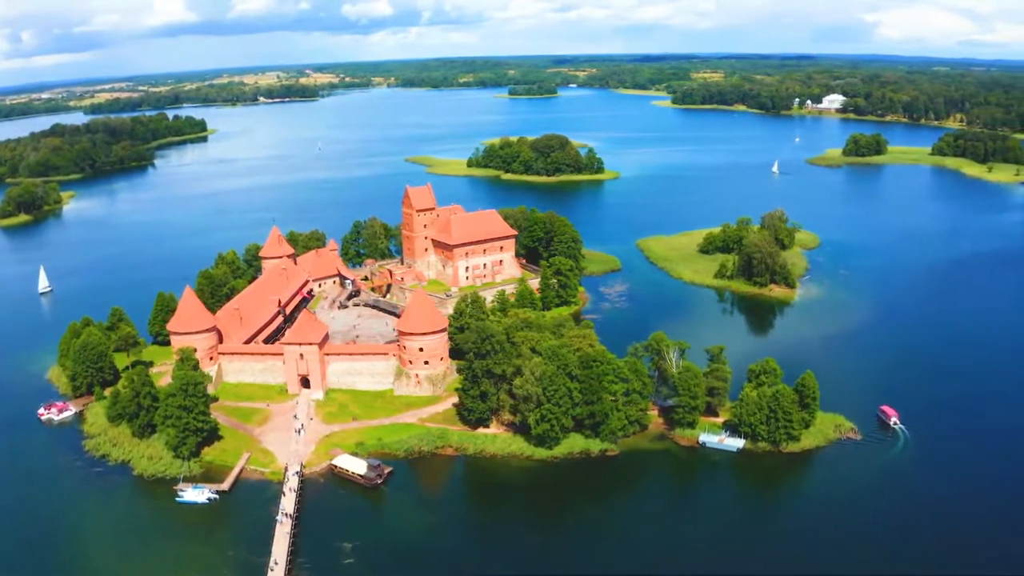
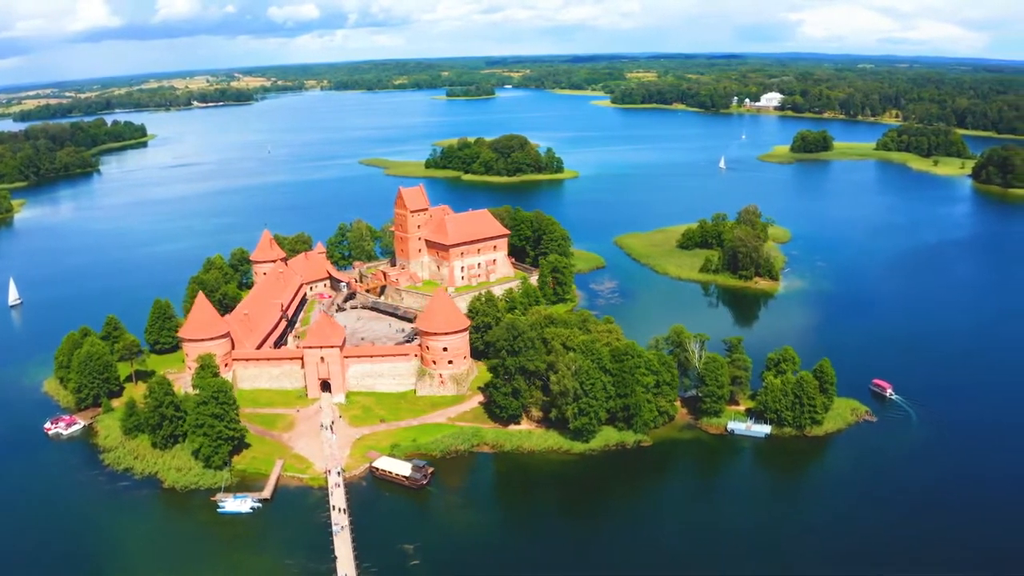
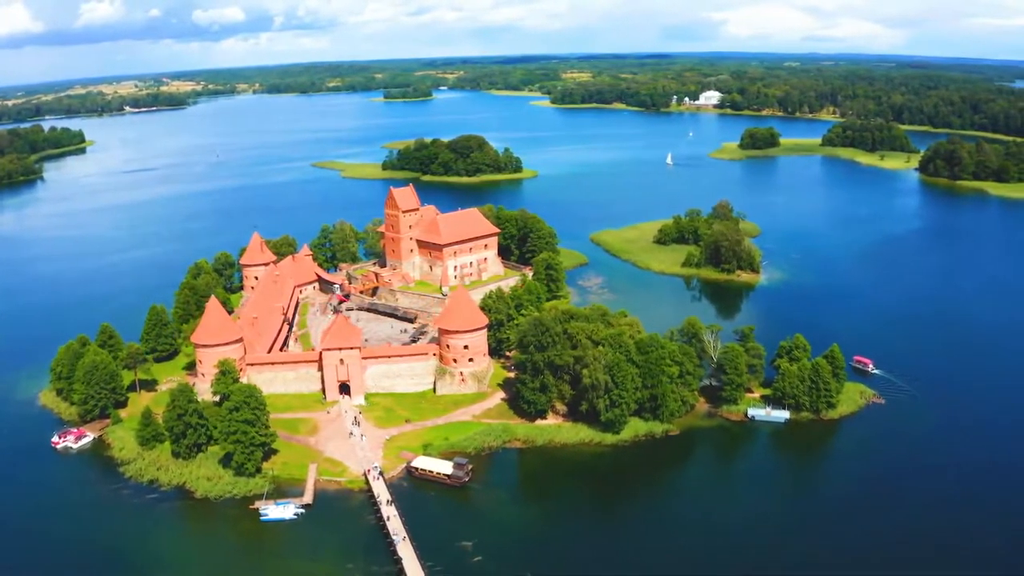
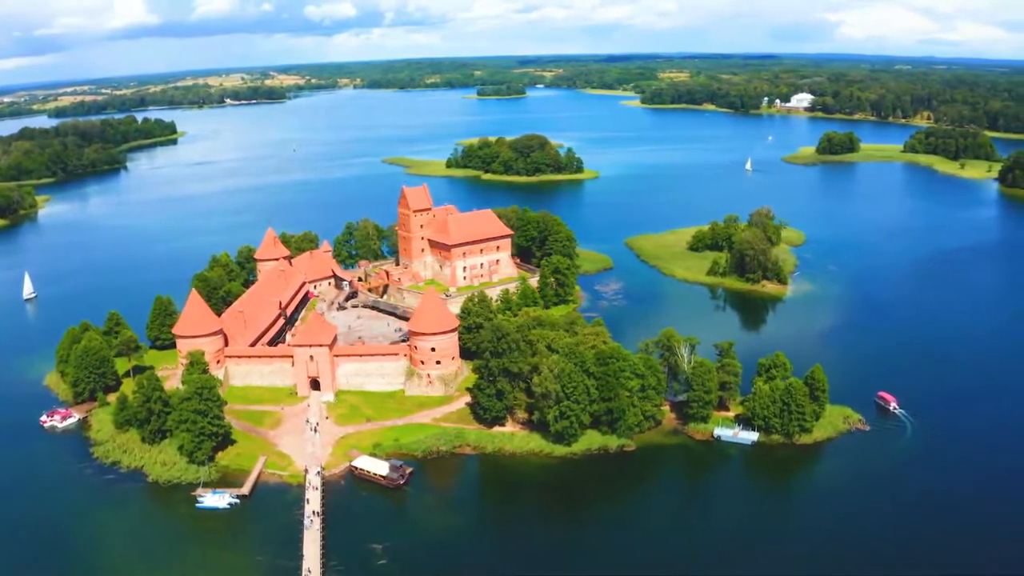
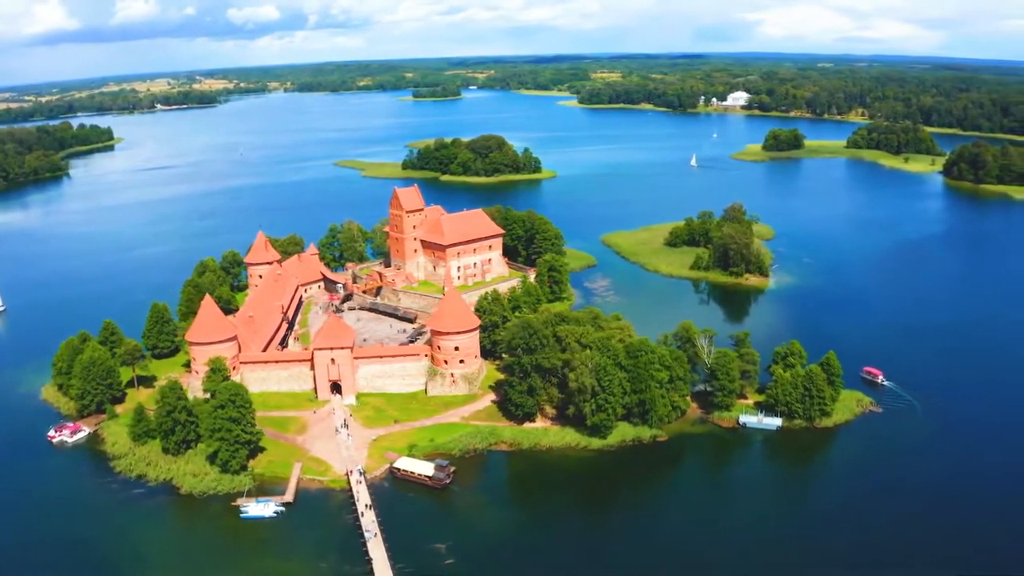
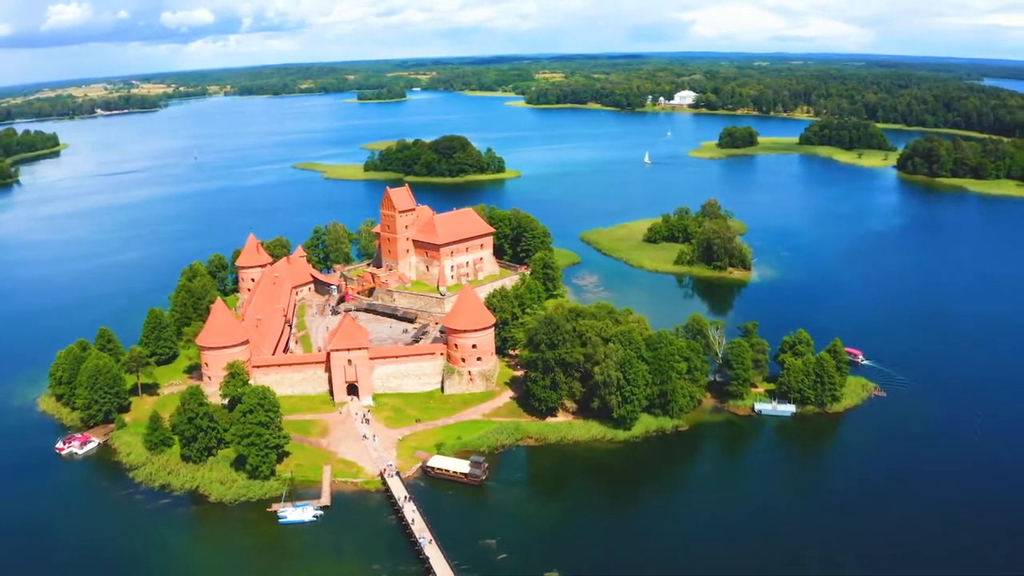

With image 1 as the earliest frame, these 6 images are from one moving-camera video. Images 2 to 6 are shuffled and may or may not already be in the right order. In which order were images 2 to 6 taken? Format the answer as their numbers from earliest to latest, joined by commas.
4, 2, 5, 3, 6
